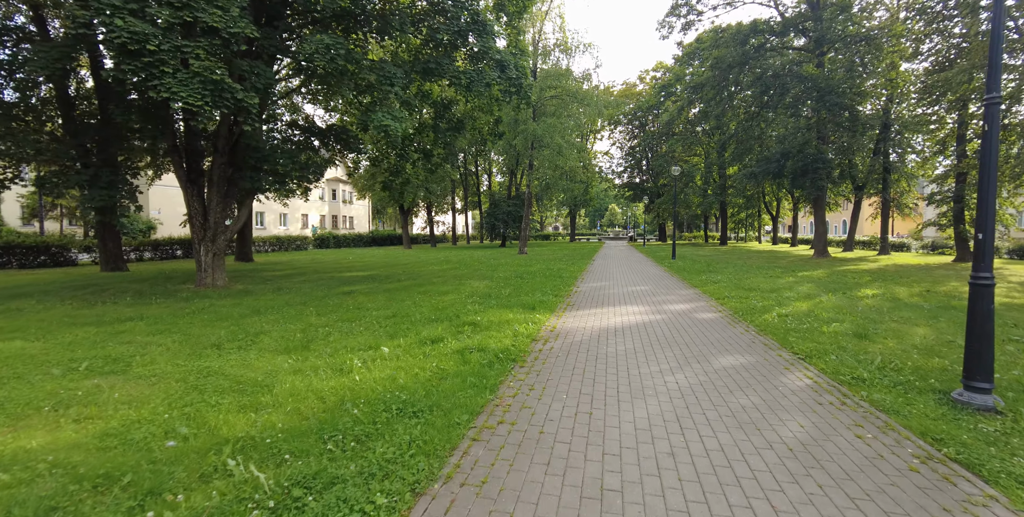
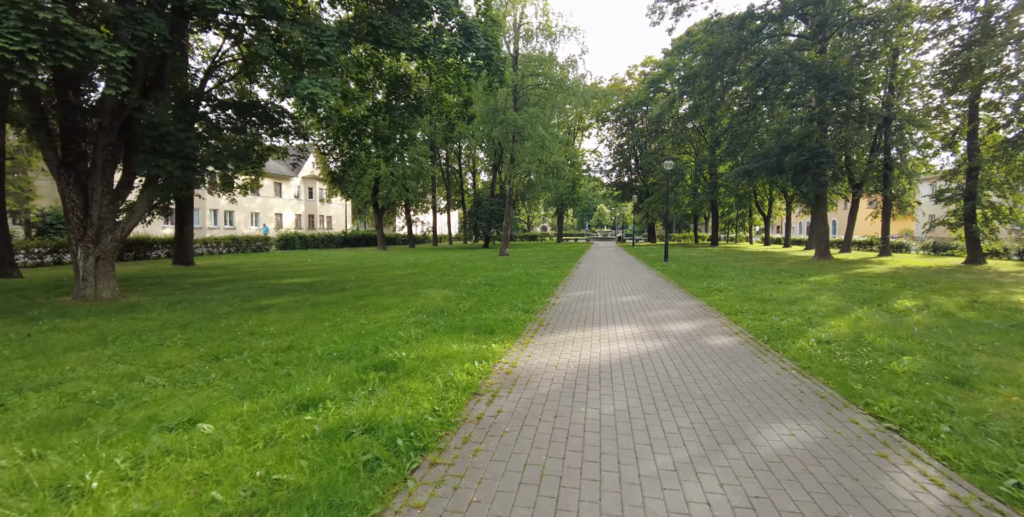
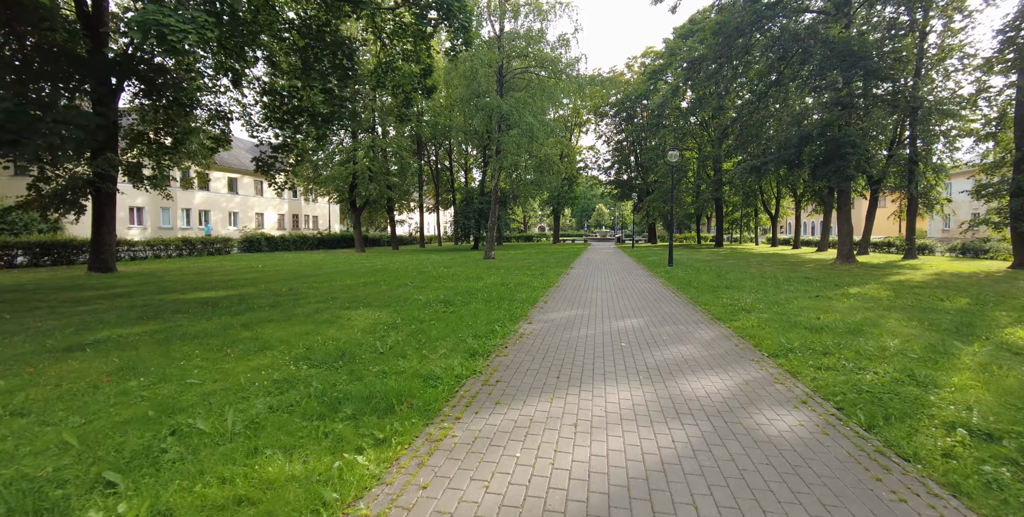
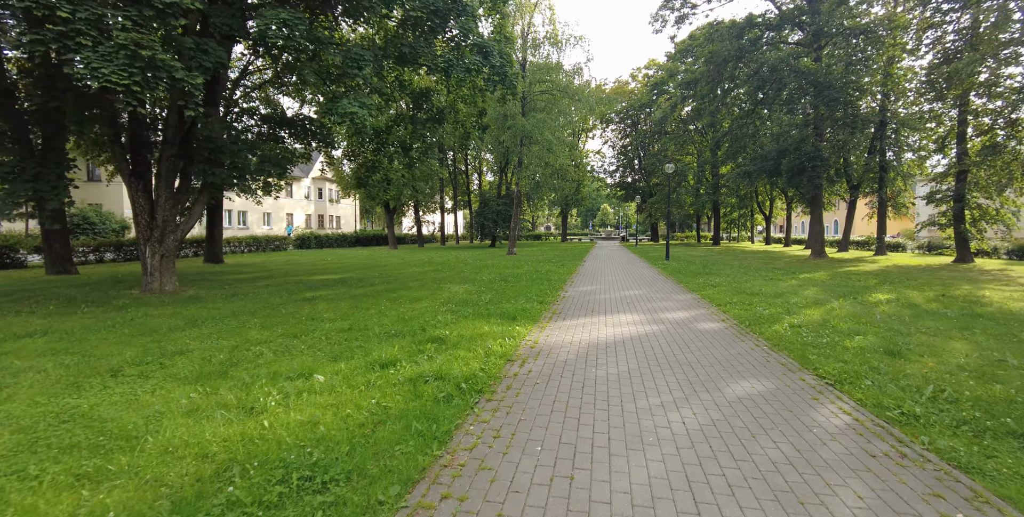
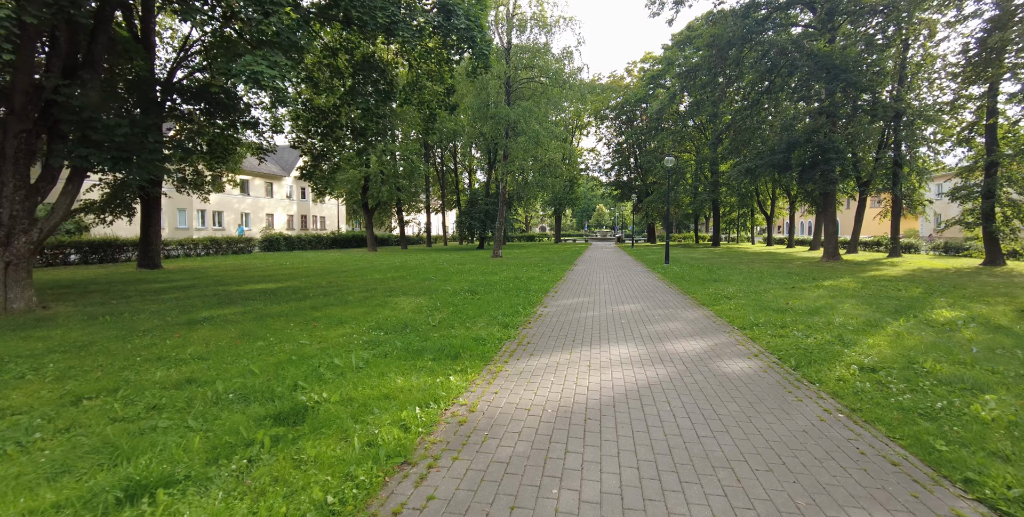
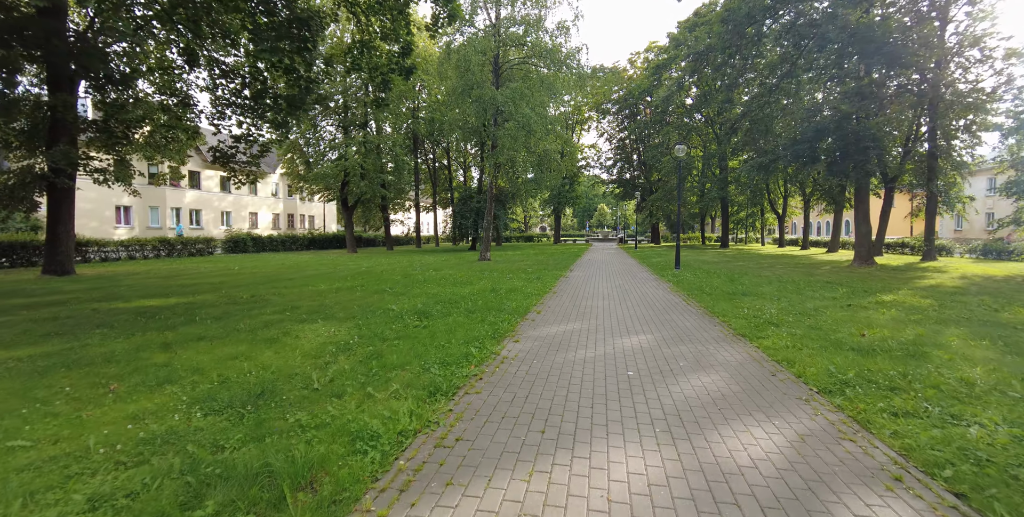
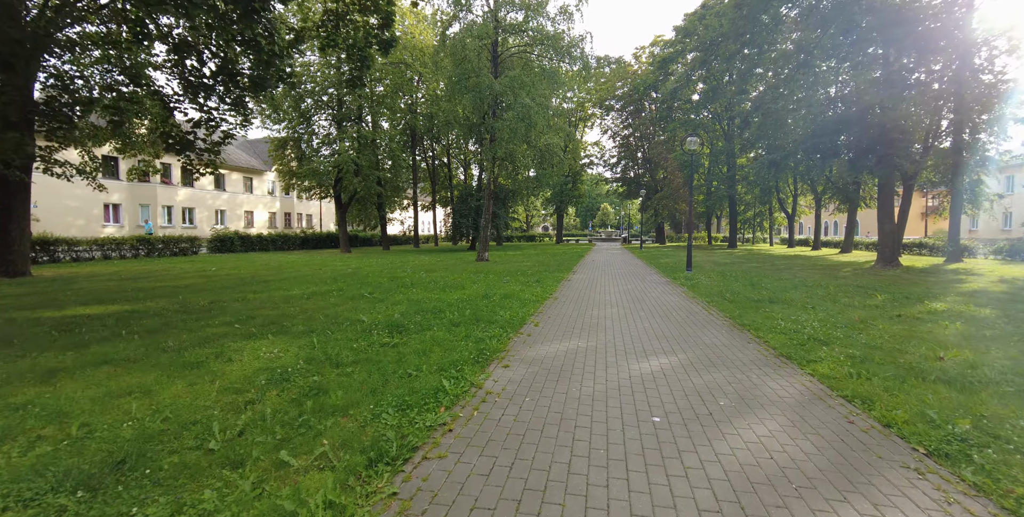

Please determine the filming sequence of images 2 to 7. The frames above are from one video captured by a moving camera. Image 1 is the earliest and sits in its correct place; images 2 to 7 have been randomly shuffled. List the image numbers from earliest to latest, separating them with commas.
4, 2, 5, 3, 6, 7
